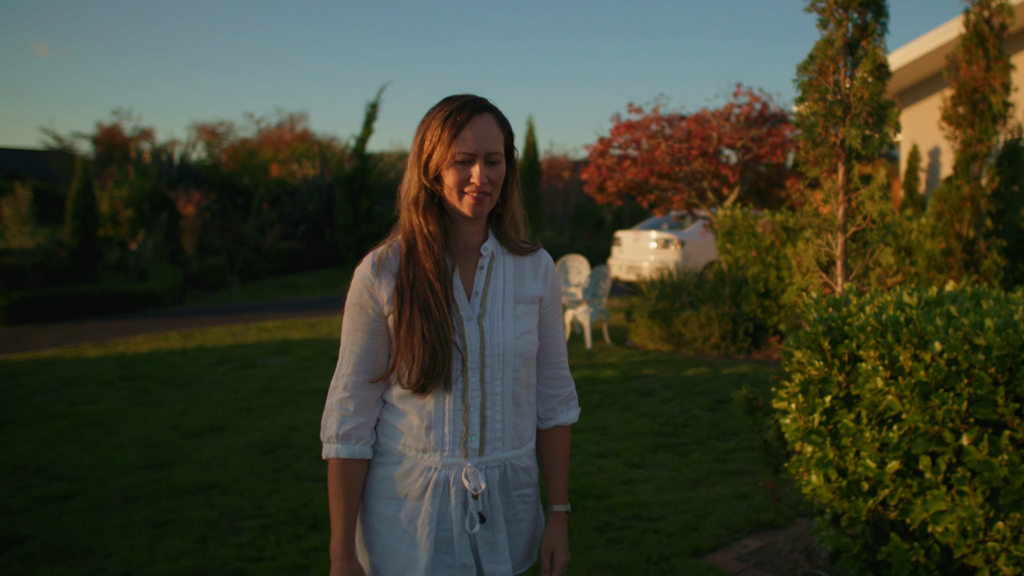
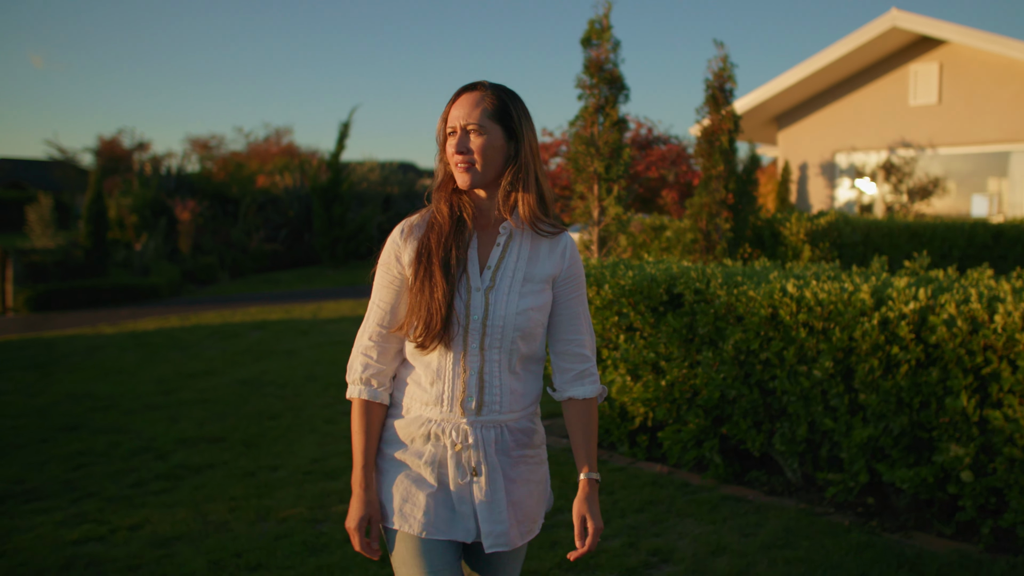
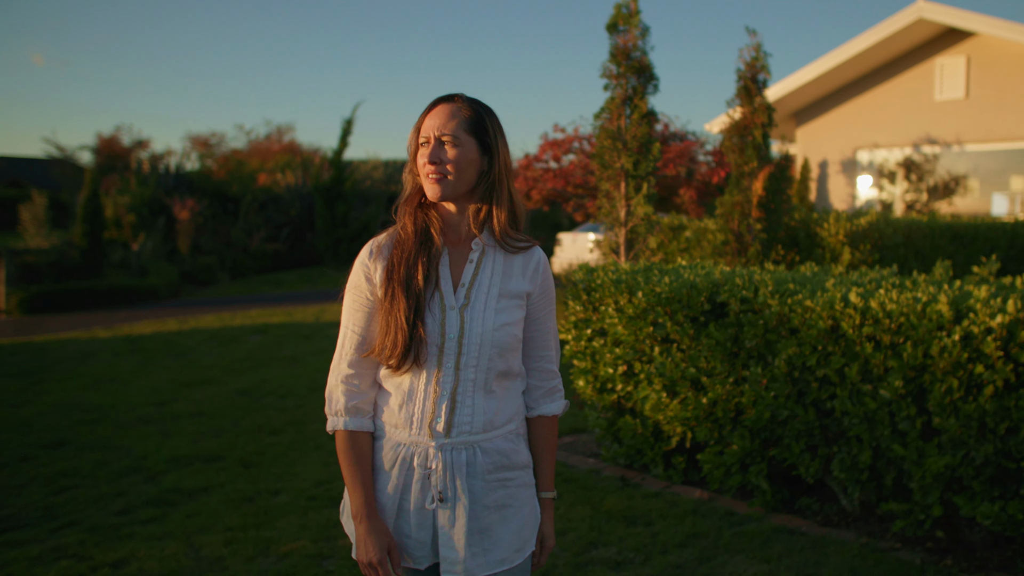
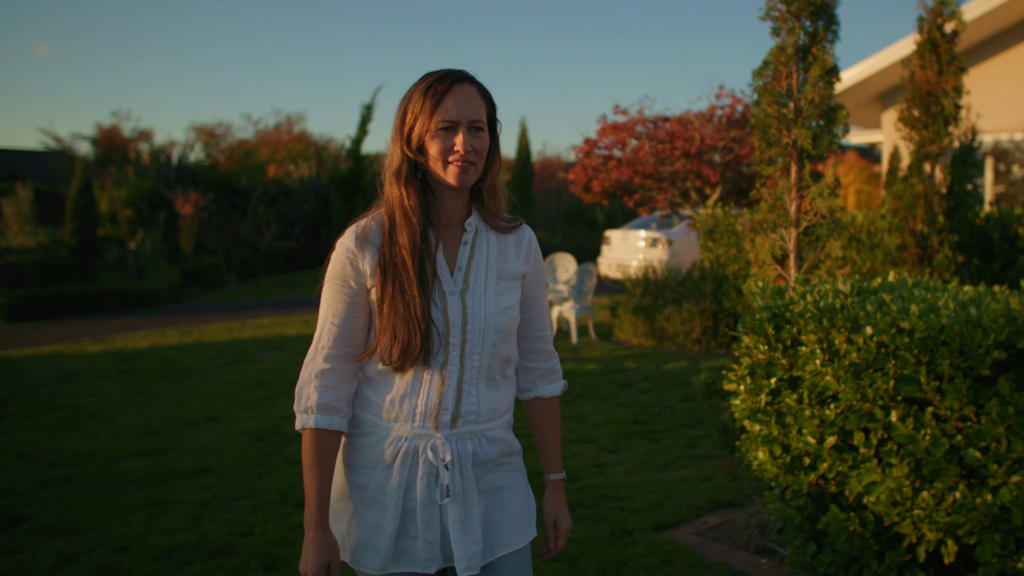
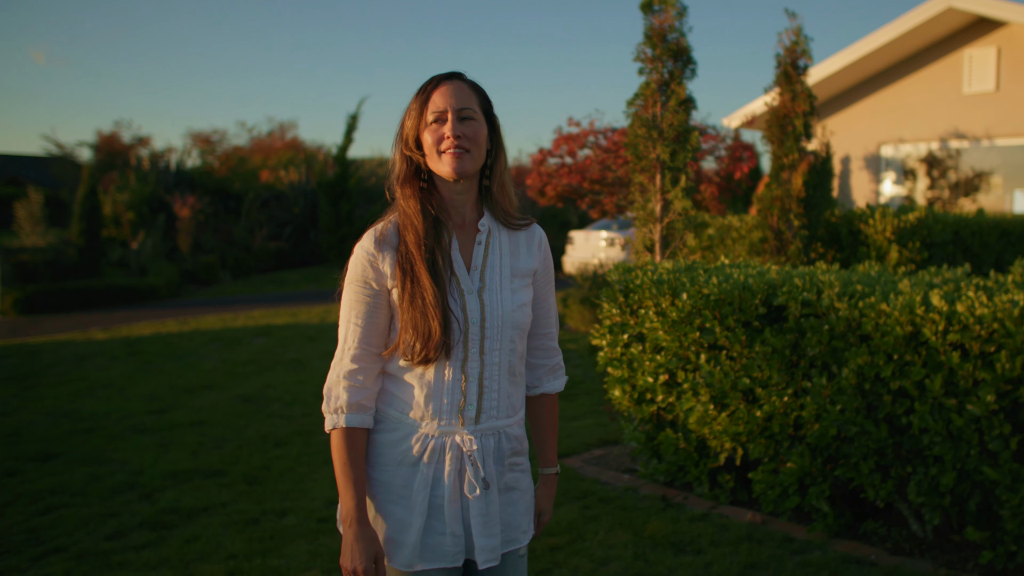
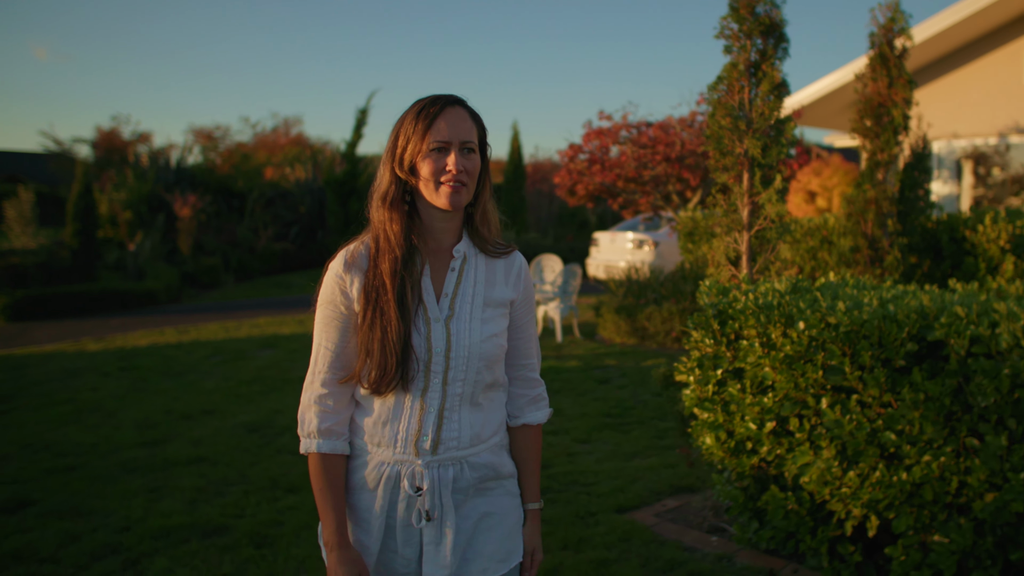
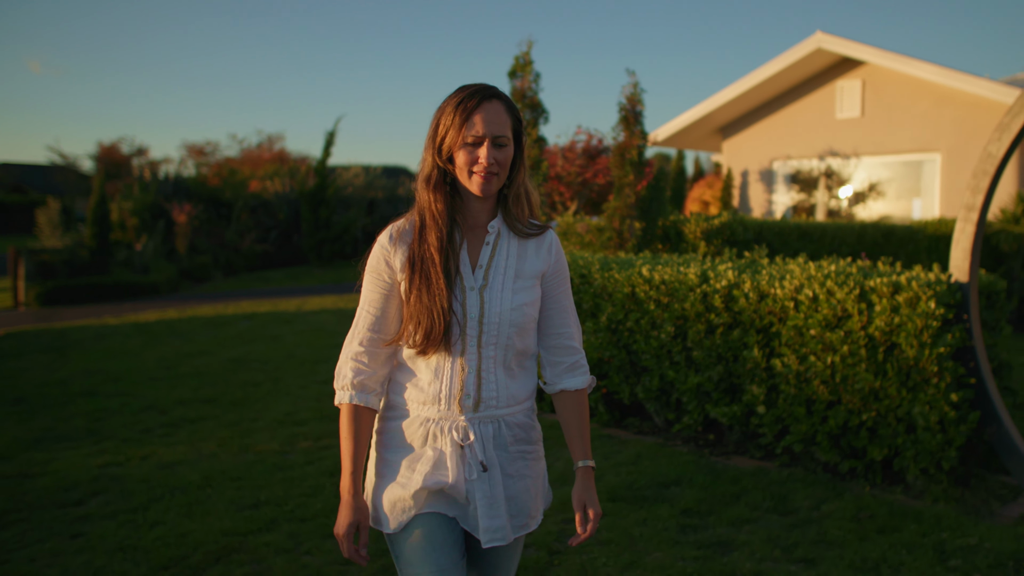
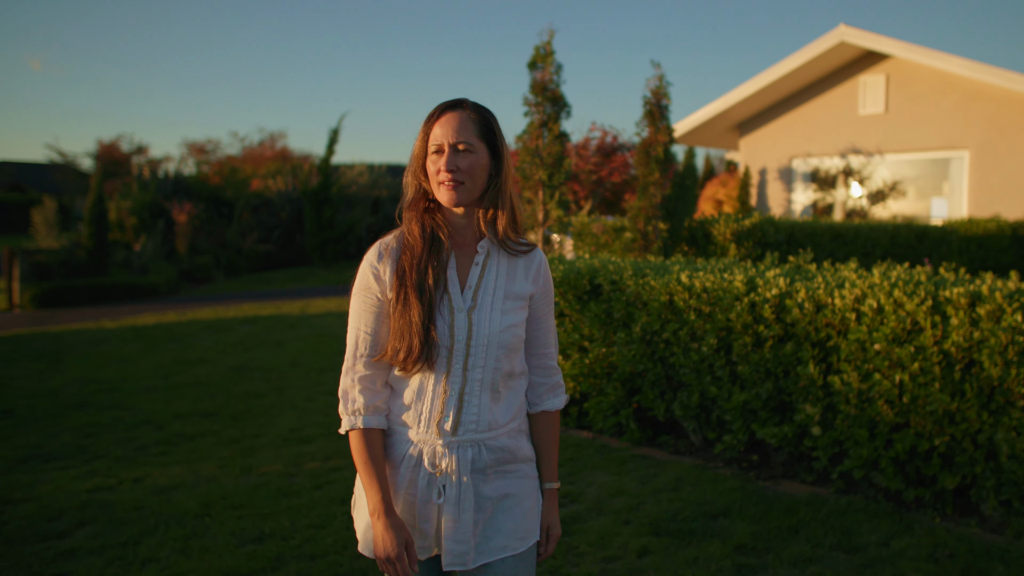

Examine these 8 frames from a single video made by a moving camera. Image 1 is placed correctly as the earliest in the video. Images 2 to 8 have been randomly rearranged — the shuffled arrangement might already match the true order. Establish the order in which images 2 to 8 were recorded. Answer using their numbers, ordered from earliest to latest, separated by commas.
4, 6, 5, 3, 2, 8, 7
